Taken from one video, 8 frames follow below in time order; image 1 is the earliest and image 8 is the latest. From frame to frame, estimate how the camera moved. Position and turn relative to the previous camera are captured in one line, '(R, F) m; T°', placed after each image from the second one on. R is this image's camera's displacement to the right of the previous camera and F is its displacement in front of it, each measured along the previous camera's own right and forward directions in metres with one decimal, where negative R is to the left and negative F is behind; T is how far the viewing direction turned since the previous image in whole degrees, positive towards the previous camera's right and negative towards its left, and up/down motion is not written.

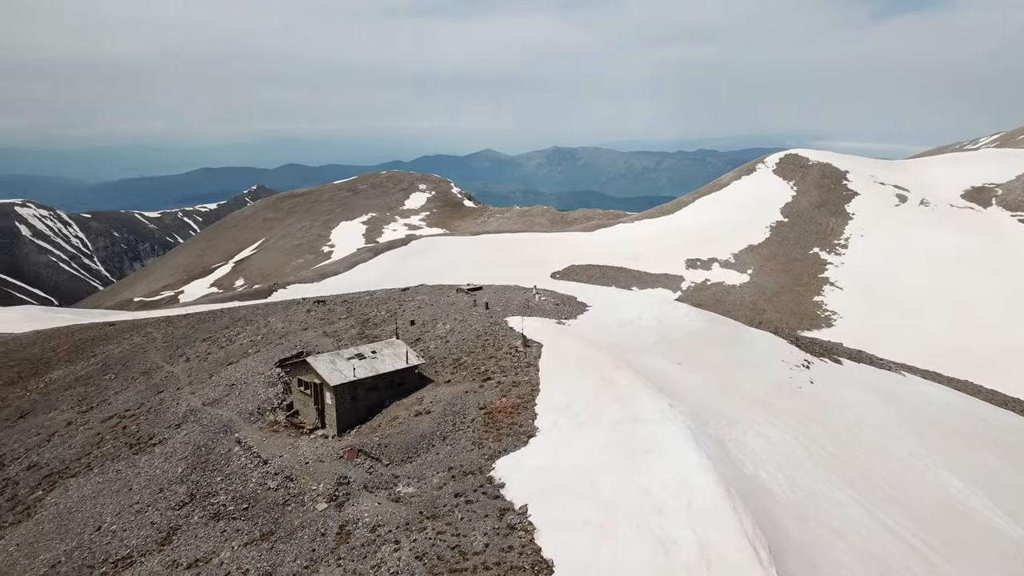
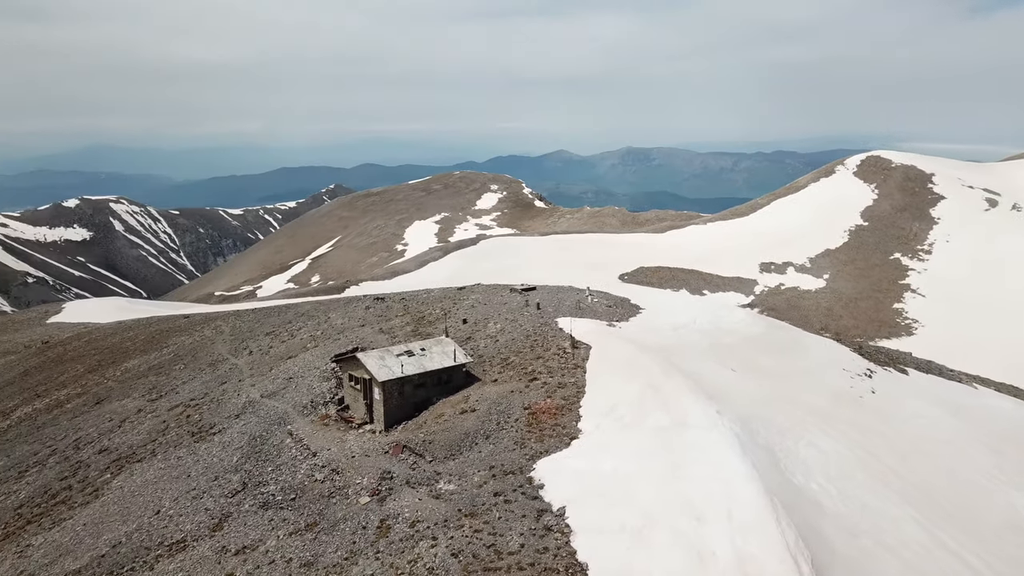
(+0.8, 0.0) m; -5°
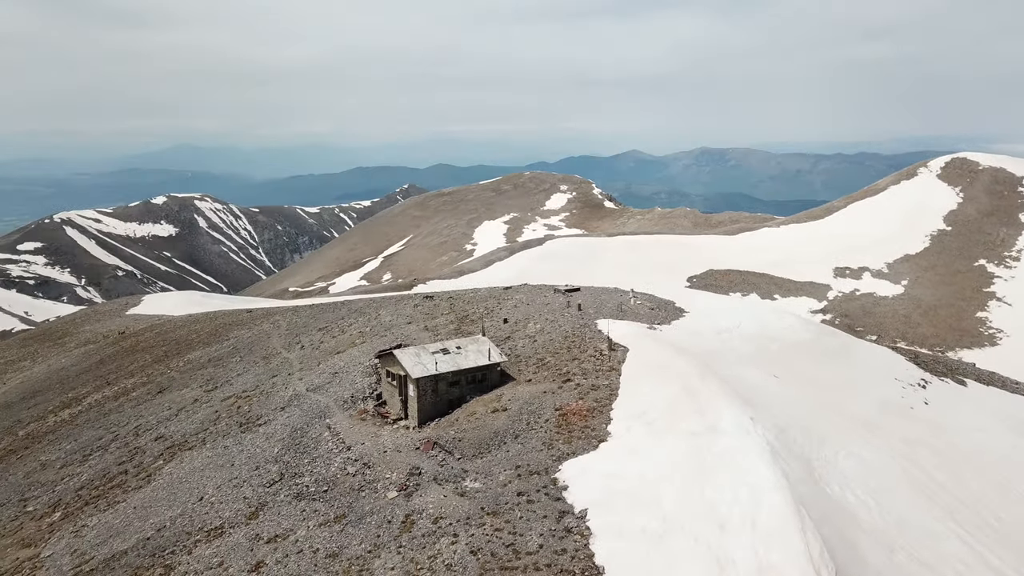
(+1.1, 0.0) m; -5°
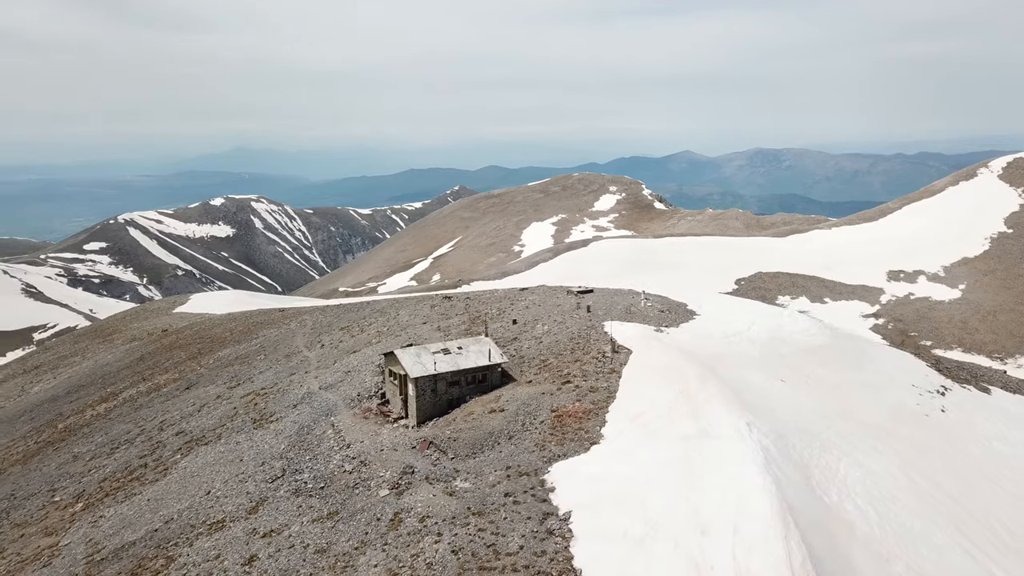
(+1.7, 0.0) m; -4°
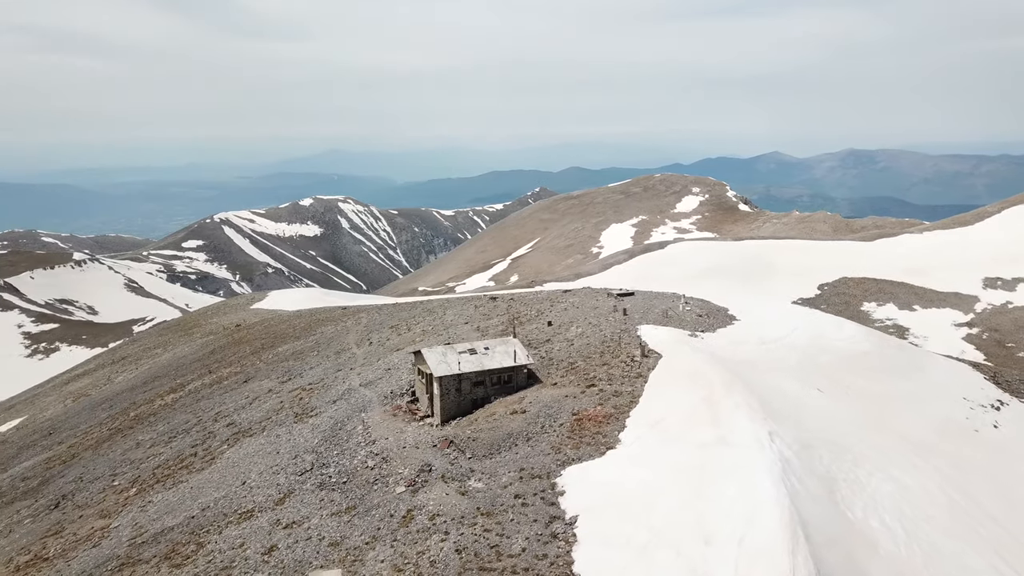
(+1.8, +0.1) m; -6°
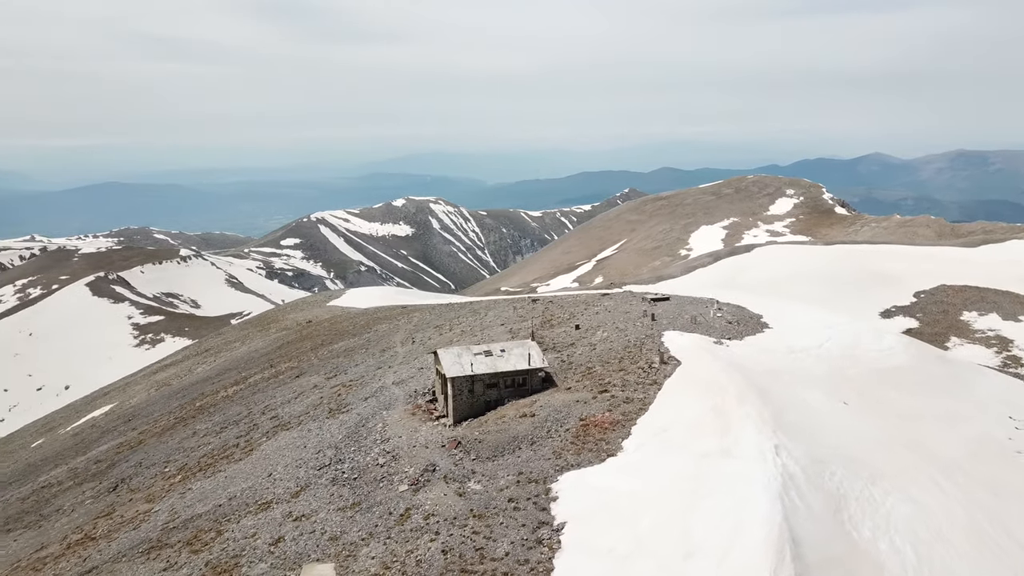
(+2.4, +0.2) m; -6°
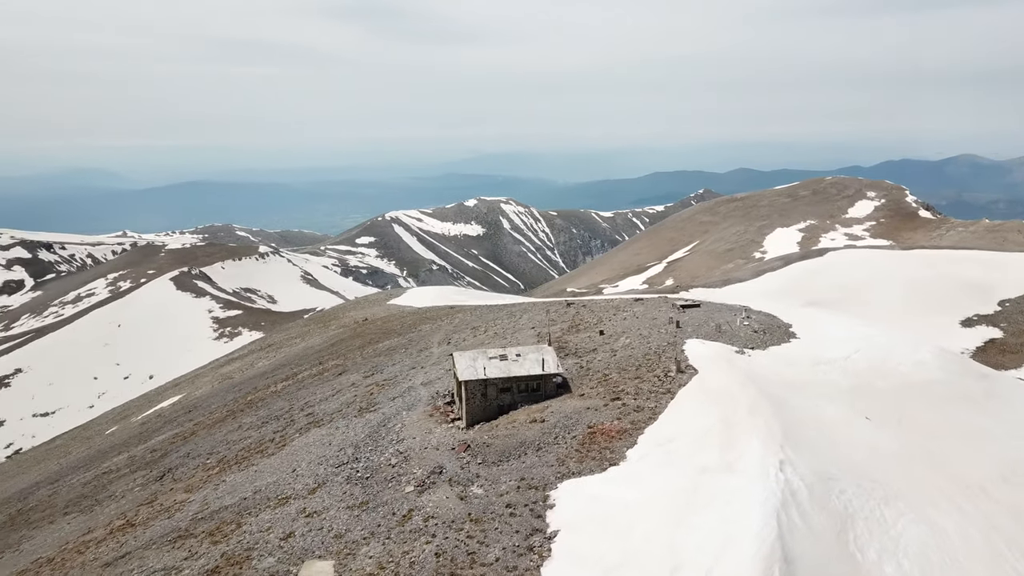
(+1.8, +0.1) m; -5°
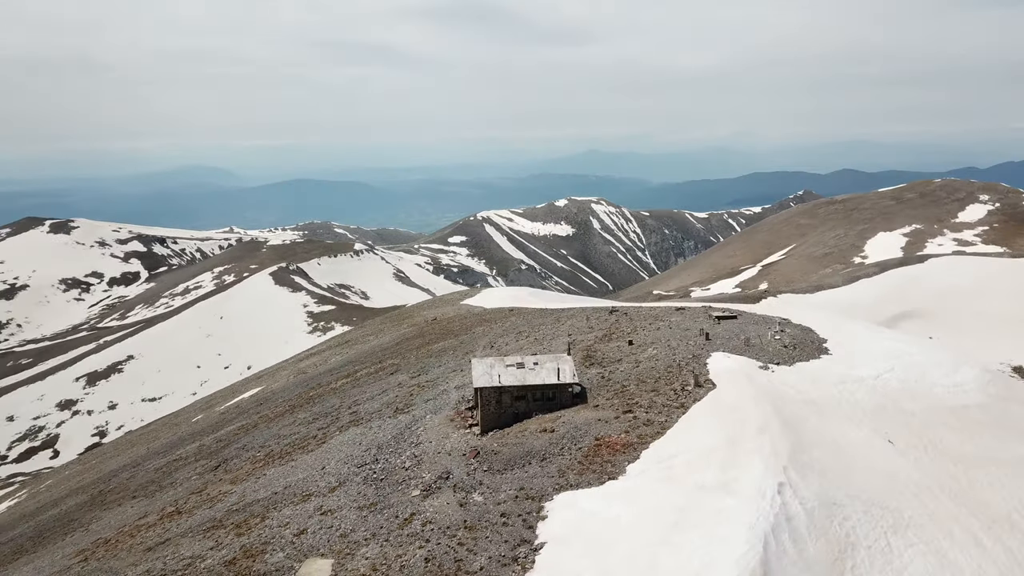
(+2.4, +0.1) m; -6°
